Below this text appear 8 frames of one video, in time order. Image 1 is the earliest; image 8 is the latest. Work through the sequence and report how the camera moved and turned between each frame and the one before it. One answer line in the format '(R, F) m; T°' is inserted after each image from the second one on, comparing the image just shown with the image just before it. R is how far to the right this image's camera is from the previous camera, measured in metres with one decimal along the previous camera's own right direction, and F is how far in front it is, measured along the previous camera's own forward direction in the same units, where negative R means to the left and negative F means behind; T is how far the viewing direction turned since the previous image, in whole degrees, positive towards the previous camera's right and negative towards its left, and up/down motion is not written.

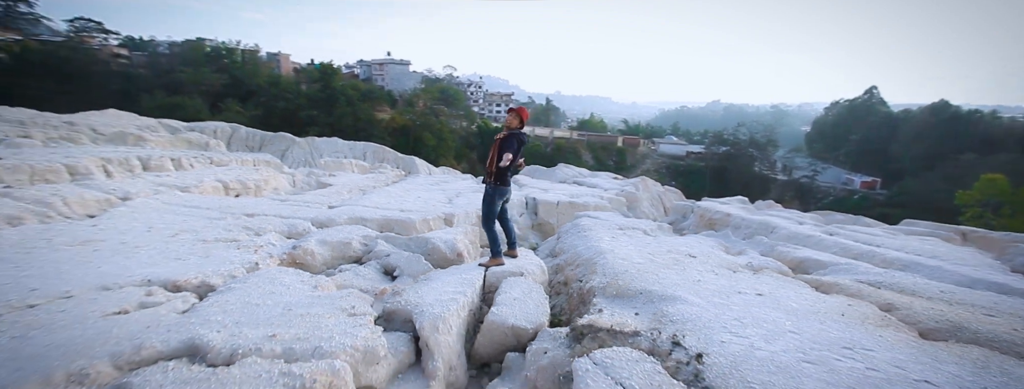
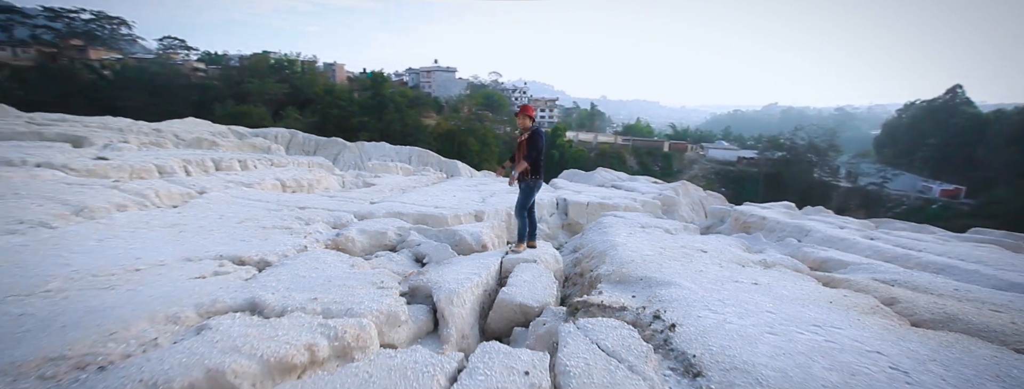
(+0.3, -0.4) m; -6°
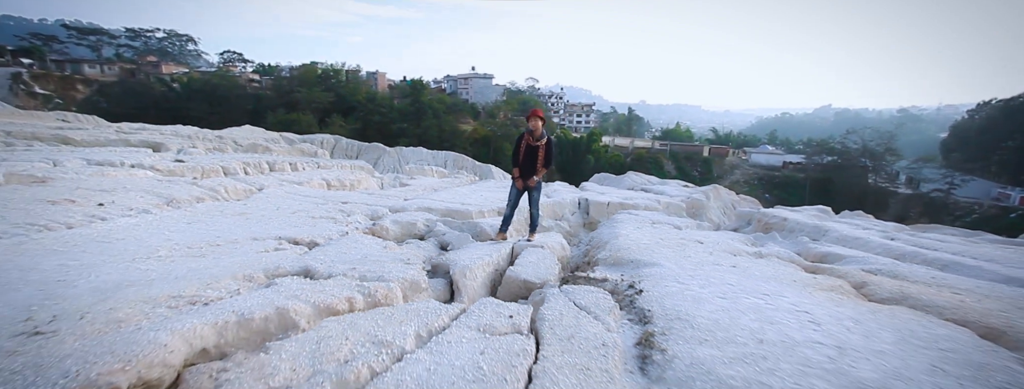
(+0.3, -0.7) m; -5°
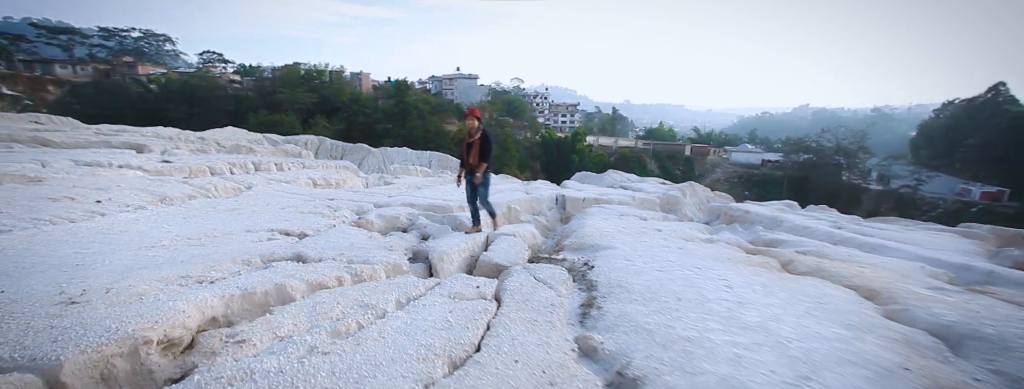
(+0.2, -0.5) m; +2°
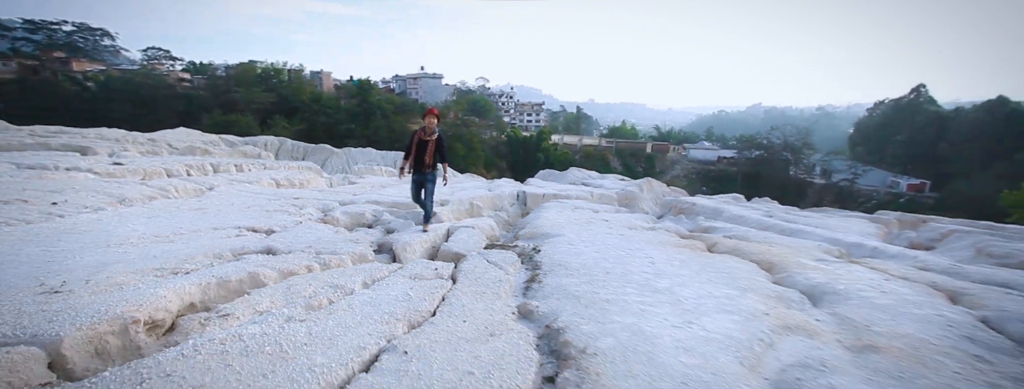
(+0.1, -0.5) m; +4°
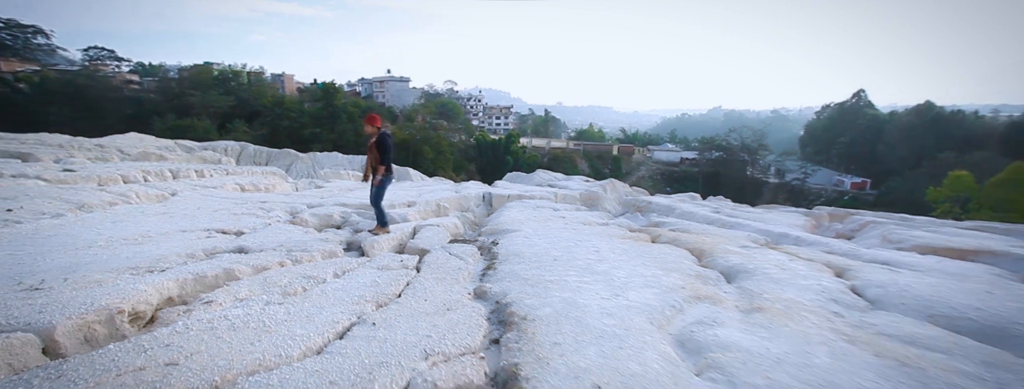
(+0.1, -0.4) m; +4°
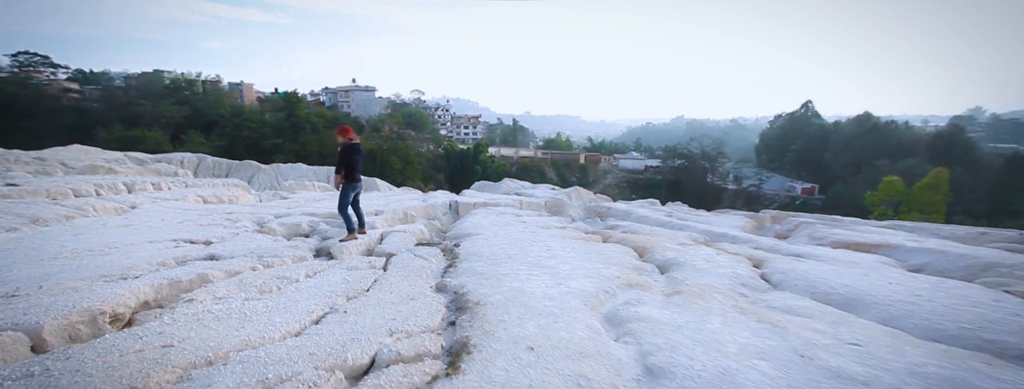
(+0.1, -0.5) m; +4°
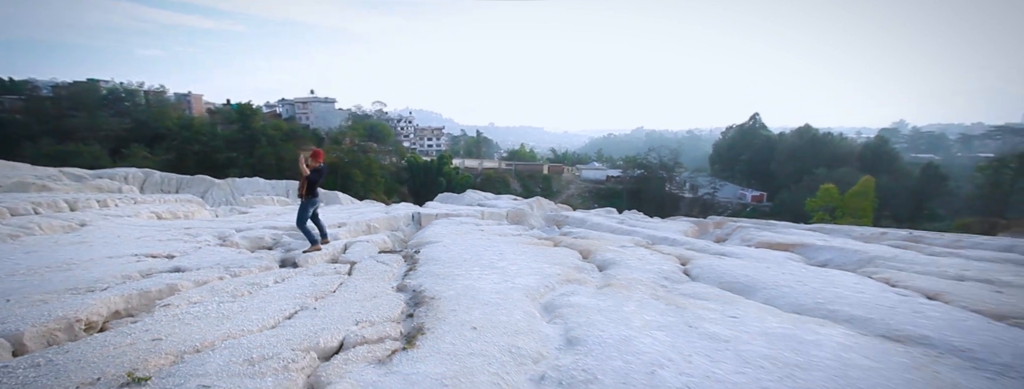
(+0.1, -0.5) m; +5°
